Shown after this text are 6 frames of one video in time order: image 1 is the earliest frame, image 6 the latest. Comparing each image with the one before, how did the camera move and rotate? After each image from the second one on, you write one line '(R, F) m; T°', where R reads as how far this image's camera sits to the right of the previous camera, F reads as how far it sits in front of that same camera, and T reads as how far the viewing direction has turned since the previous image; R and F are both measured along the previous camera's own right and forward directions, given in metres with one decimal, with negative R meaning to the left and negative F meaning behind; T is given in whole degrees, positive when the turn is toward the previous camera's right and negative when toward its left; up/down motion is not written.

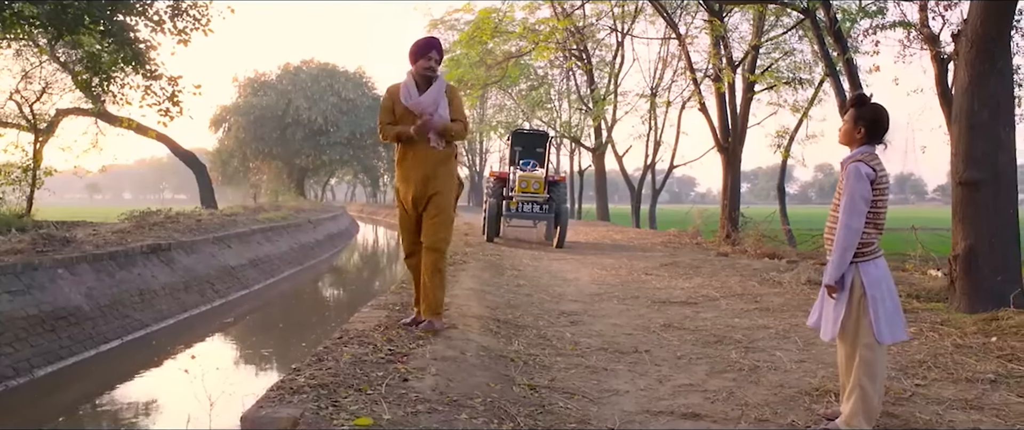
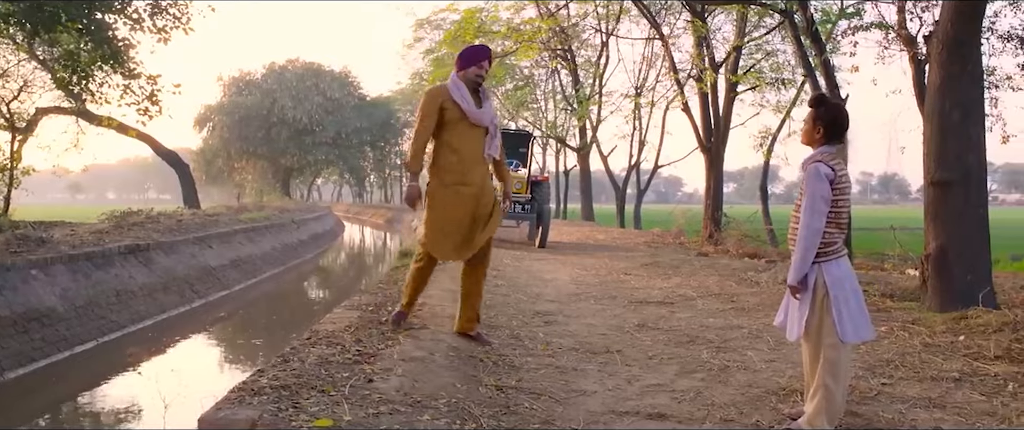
(+0.1, 0.0) m; +1°
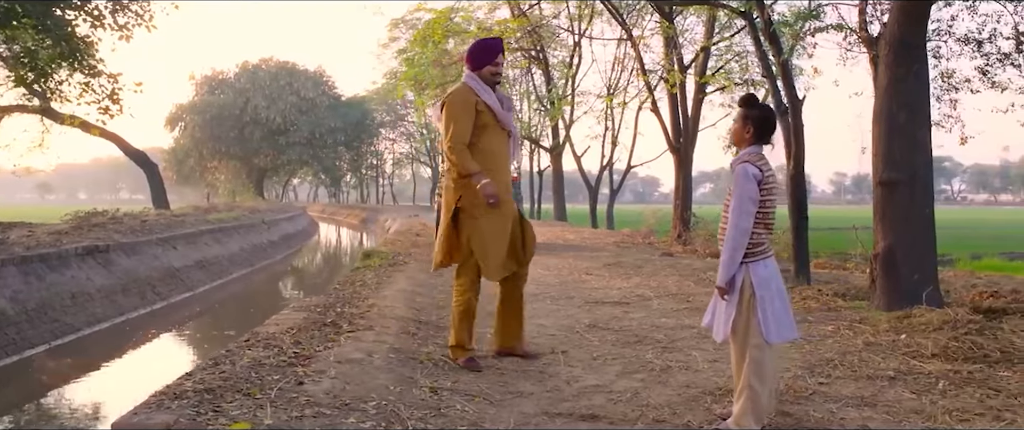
(+0.3, 0.0) m; +1°
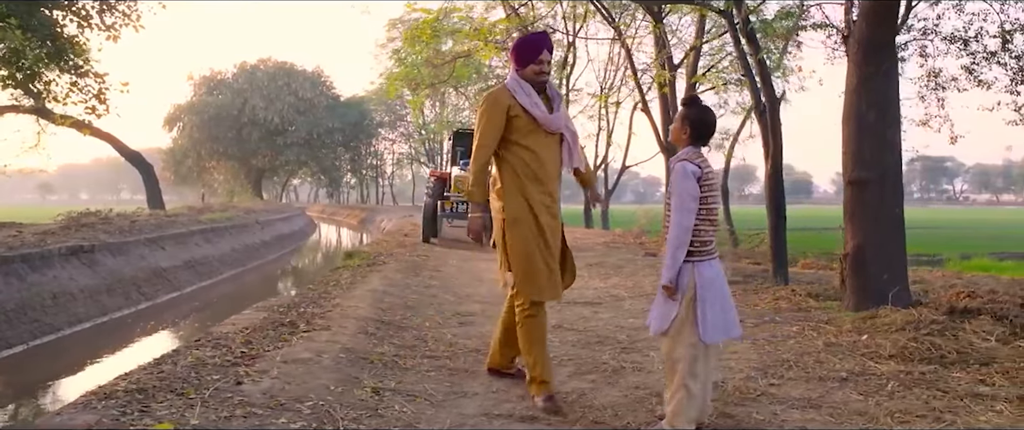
(+0.4, 0.0) m; -1°
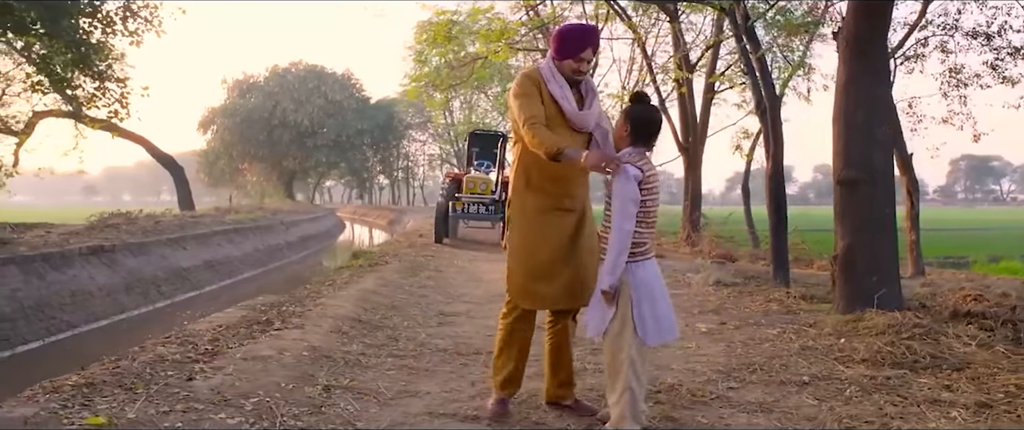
(+0.6, 0.0) m; -3°
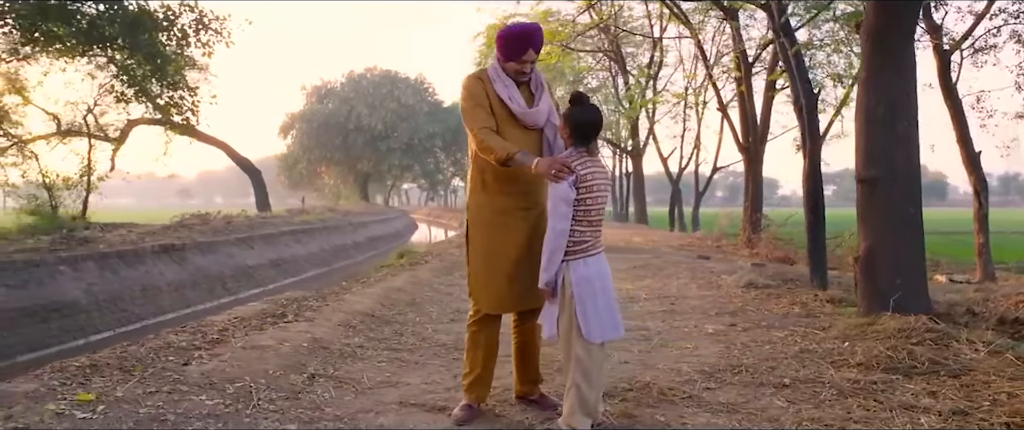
(+0.7, -0.1) m; -6°
